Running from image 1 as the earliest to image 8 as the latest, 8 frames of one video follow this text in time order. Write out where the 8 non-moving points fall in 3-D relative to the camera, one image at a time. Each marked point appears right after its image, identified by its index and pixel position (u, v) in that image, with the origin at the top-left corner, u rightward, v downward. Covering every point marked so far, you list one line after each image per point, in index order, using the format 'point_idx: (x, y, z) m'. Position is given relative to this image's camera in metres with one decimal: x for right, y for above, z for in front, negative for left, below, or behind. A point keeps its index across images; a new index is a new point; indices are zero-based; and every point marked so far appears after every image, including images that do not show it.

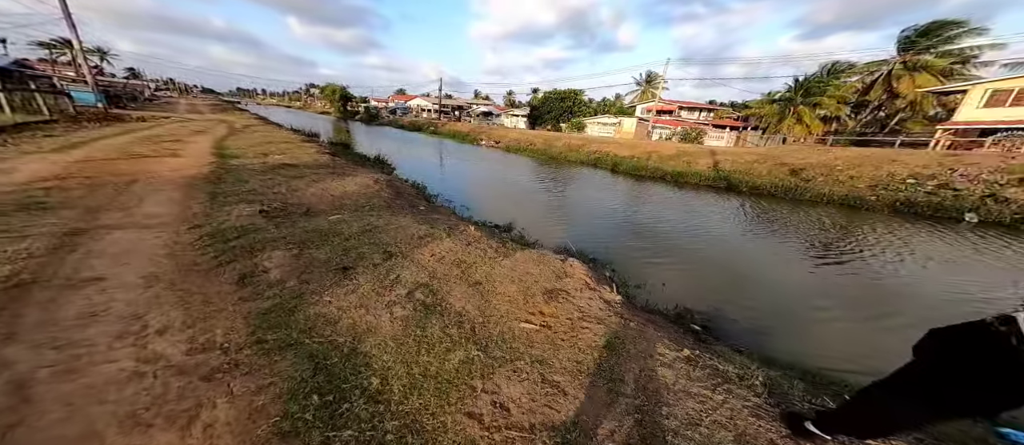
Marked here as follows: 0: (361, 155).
0: (-9.1, +3.9, +20.4) m
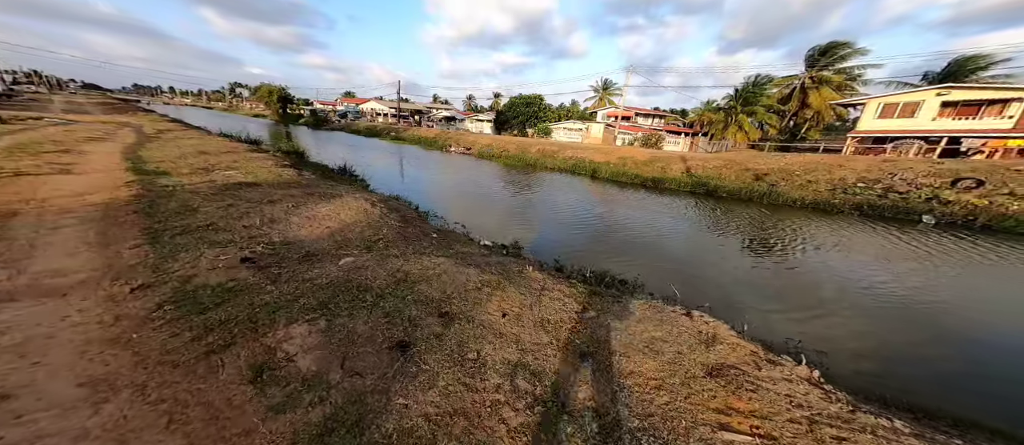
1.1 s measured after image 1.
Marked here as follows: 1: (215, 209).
0: (-10.2, +2.8, +18.1) m
1: (-6.6, +0.3, +7.5) m
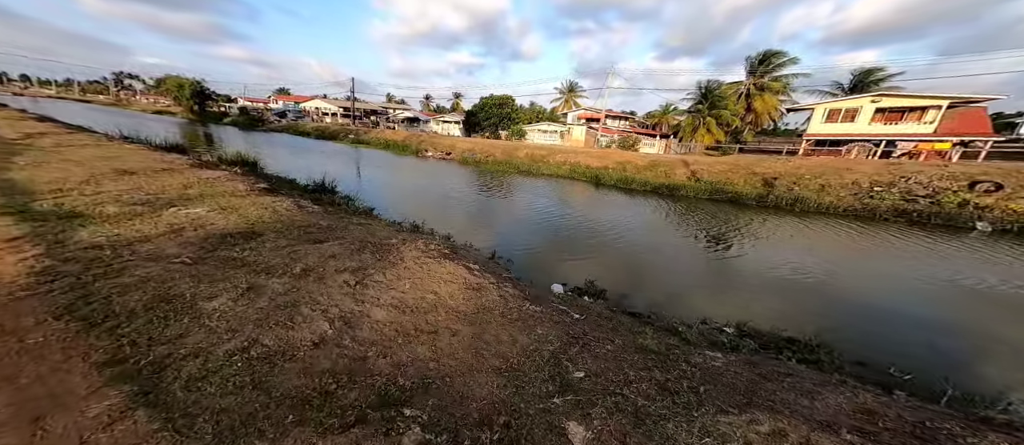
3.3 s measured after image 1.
0: (-9.0, +1.3, +14.4) m
1: (-3.7, -1.0, +4.4) m
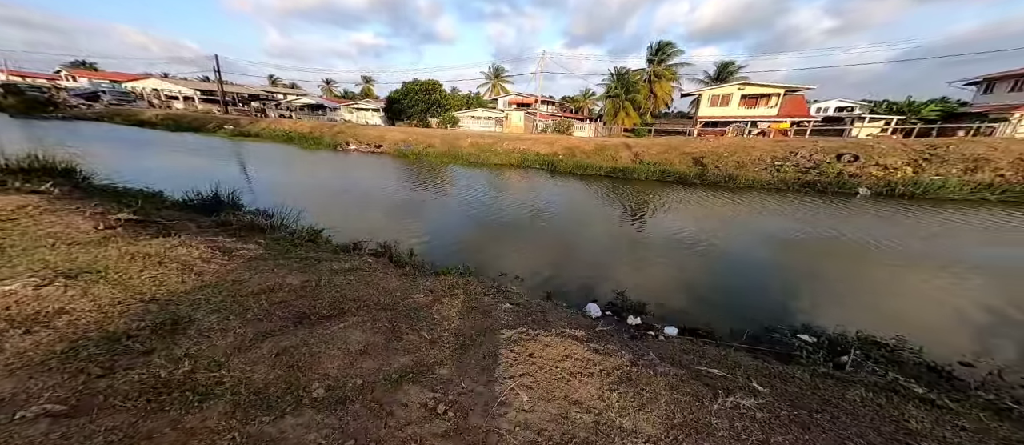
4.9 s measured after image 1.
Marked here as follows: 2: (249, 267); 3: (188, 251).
0: (-9.5, +0.2, +10.2) m
1: (-1.7, -1.9, +1.9) m
2: (-4.6, -0.8, +6.0) m
3: (-5.9, -0.5, +6.4) m
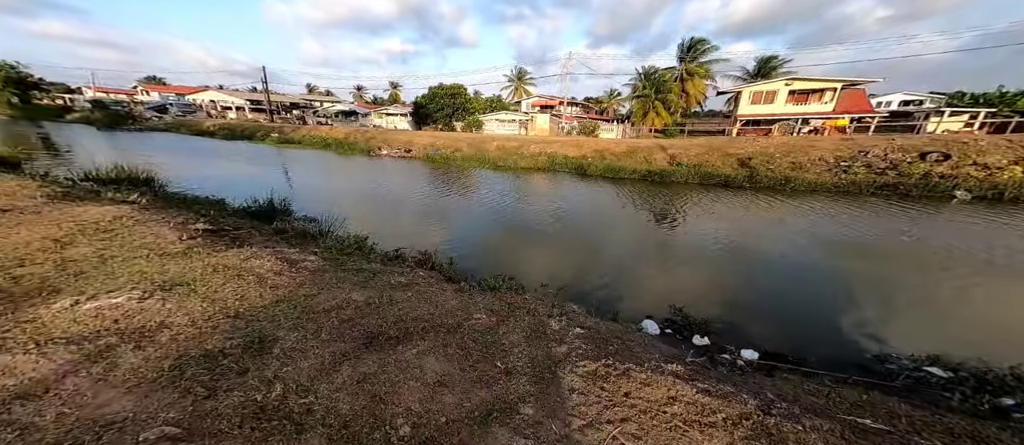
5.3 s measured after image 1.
0: (-8.1, 0.0, +10.4) m
1: (-0.9, -2.1, +1.6) m
2: (-3.5, -1.0, +5.9) m
3: (-4.8, -0.8, +6.4) m
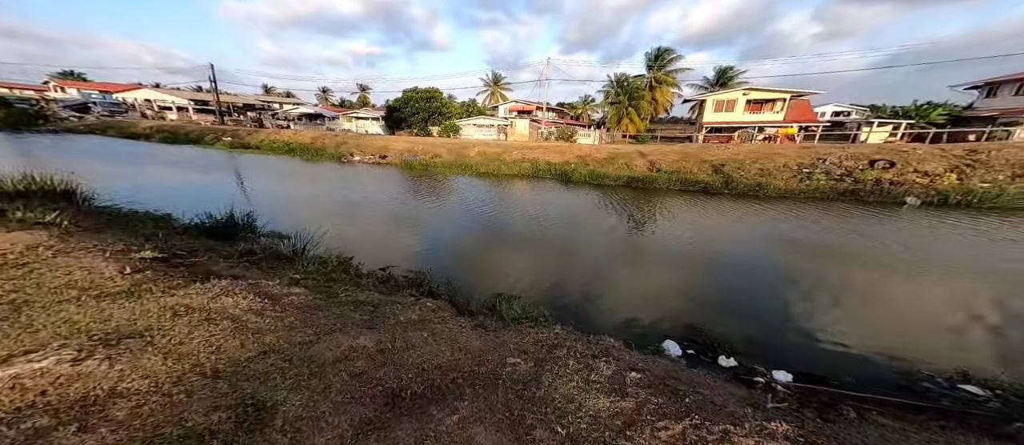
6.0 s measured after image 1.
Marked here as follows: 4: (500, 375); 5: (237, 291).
0: (-8.0, -0.6, +9.1) m
1: (-0.1, -2.4, +0.9) m
2: (-3.0, -1.5, +5.0) m
3: (-4.4, -1.2, +5.3) m
4: (-0.2, -1.8, +4.1) m
5: (-4.7, -1.1, +5.8) m
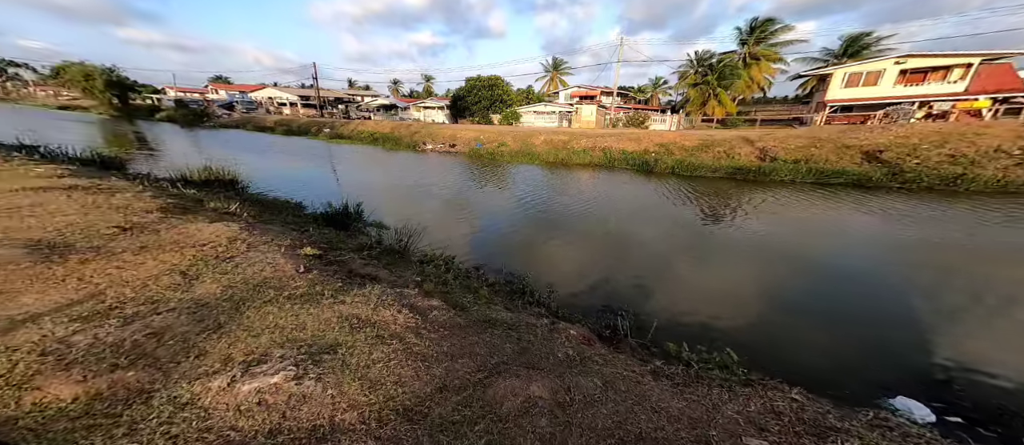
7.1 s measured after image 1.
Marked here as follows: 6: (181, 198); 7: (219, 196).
0: (-4.8, -0.3, +8.7) m
1: (+1.6, -2.7, -0.6) m
2: (-0.6, -1.5, +3.9) m
3: (-1.9, -1.2, +4.5) m
4: (+2.0, -2.0, +2.6) m
5: (-2.2, -1.1, +5.0) m
6: (-11.7, +0.9, +10.7) m
7: (-11.0, +1.1, +11.5) m
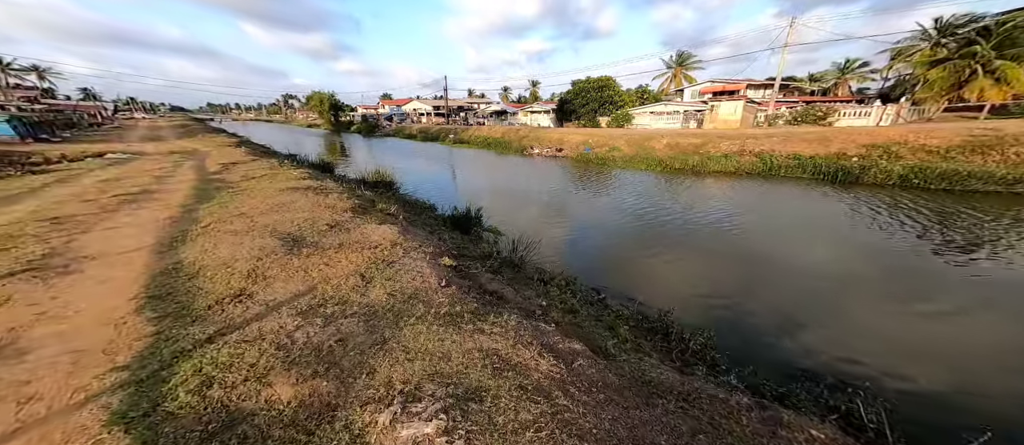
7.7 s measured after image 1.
0: (-1.4, -0.6, +8.6) m
1: (+1.8, -3.2, -2.1) m
2: (+1.1, -1.9, +2.8) m
3: (+0.1, -1.6, +3.7) m
4: (+3.2, -2.5, +0.8) m
5: (0.0, -1.5, +4.3) m
6: (-7.4, +0.9, +12.5) m
7: (-6.5, +1.0, +13.1) m
